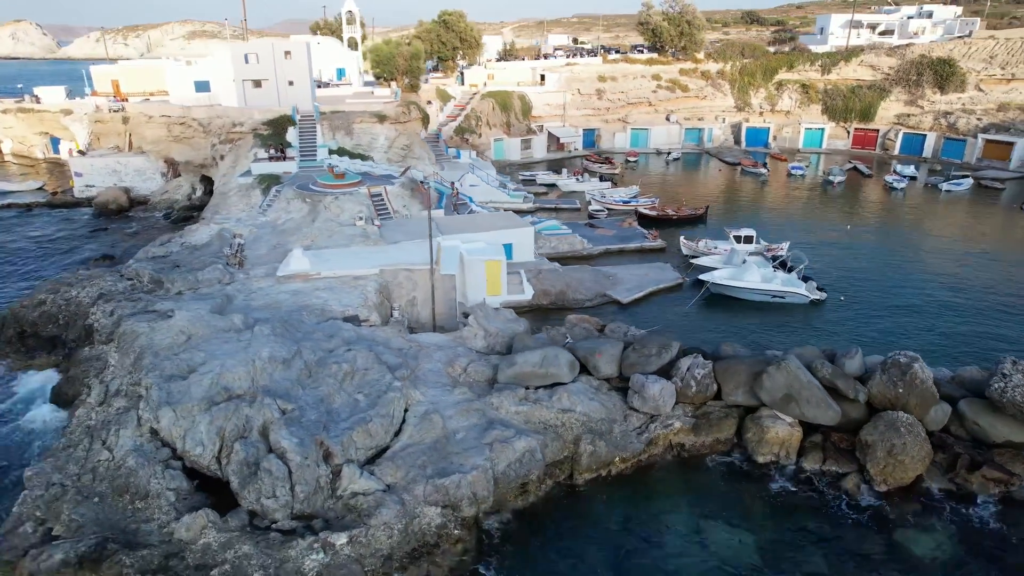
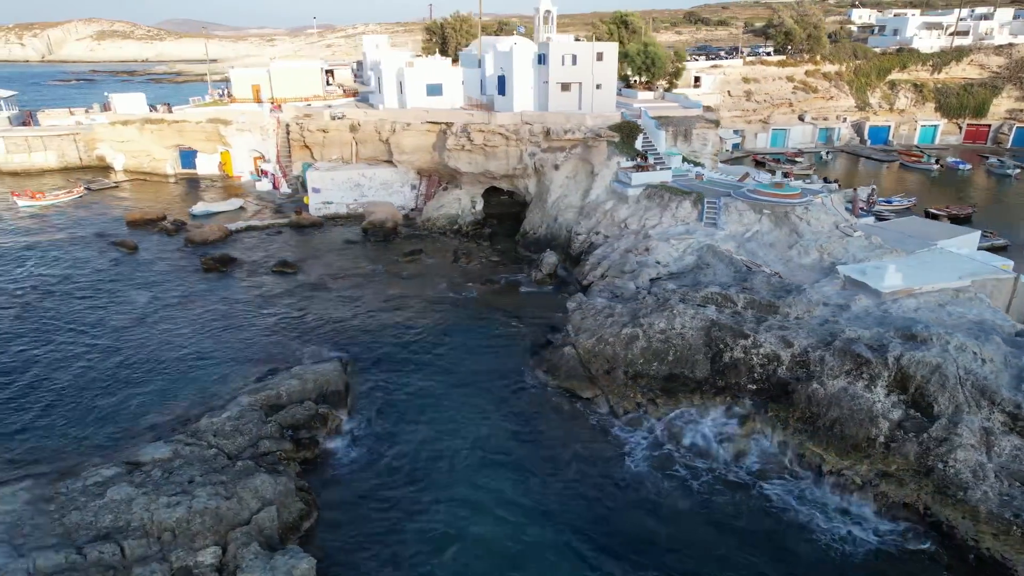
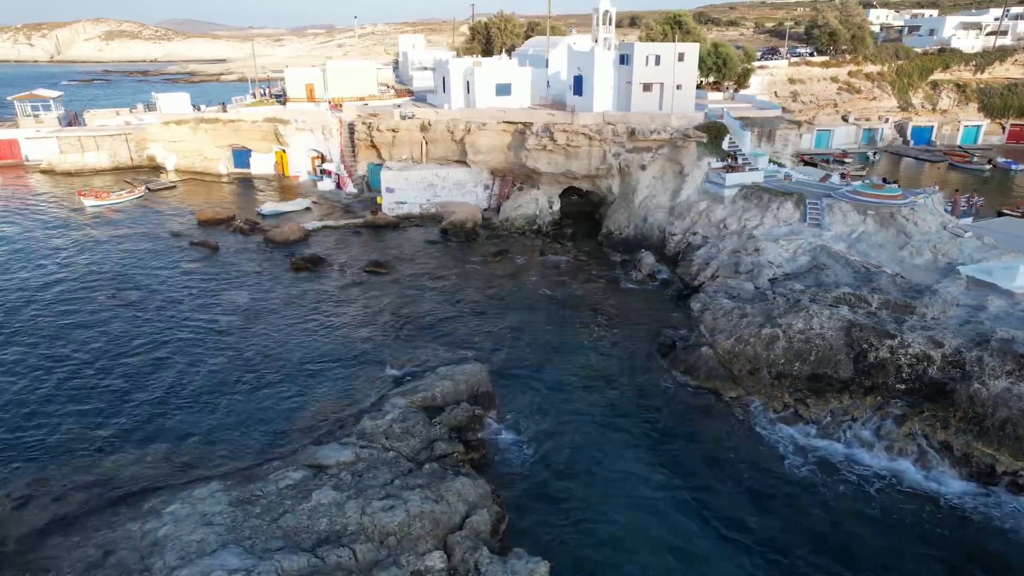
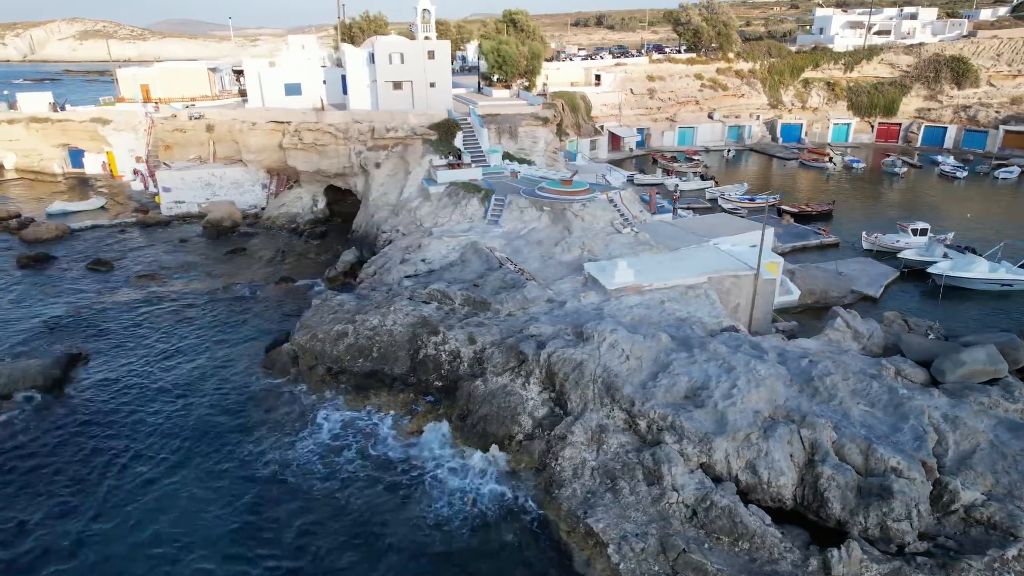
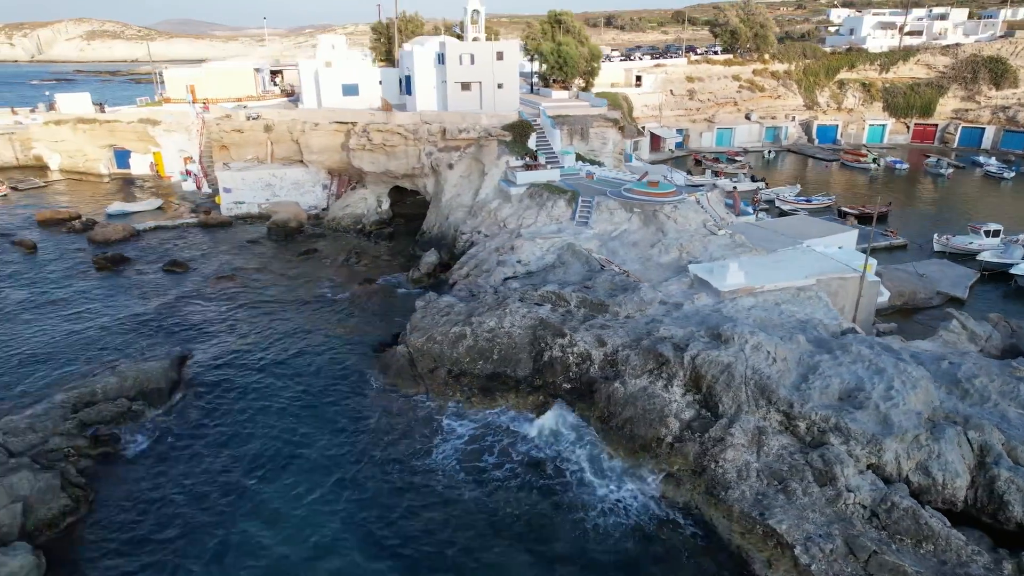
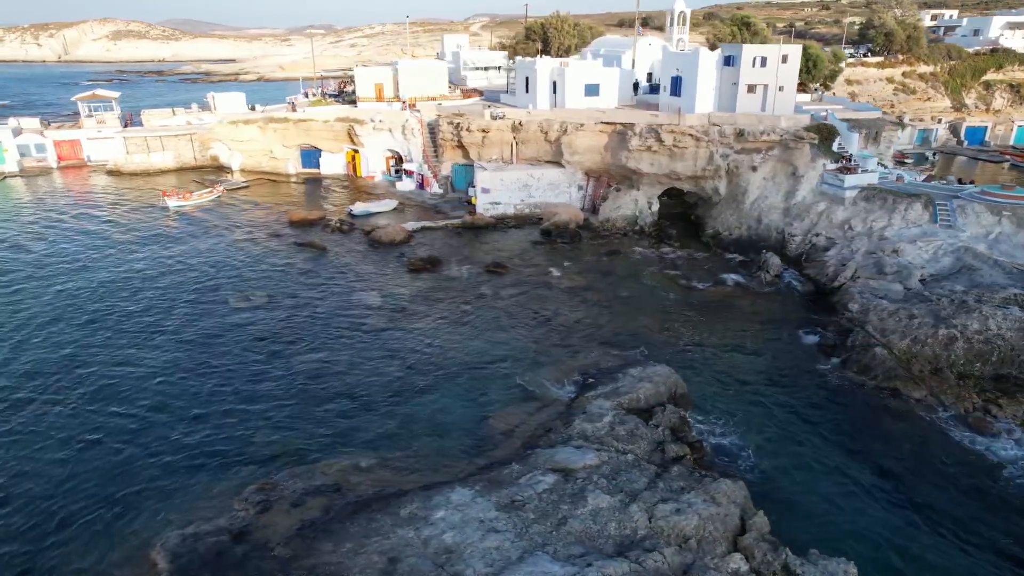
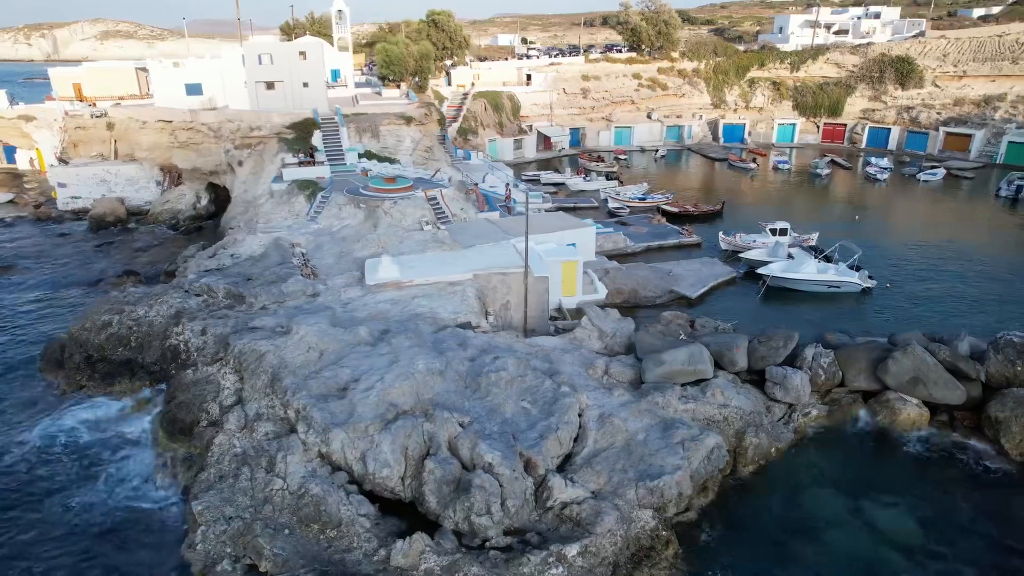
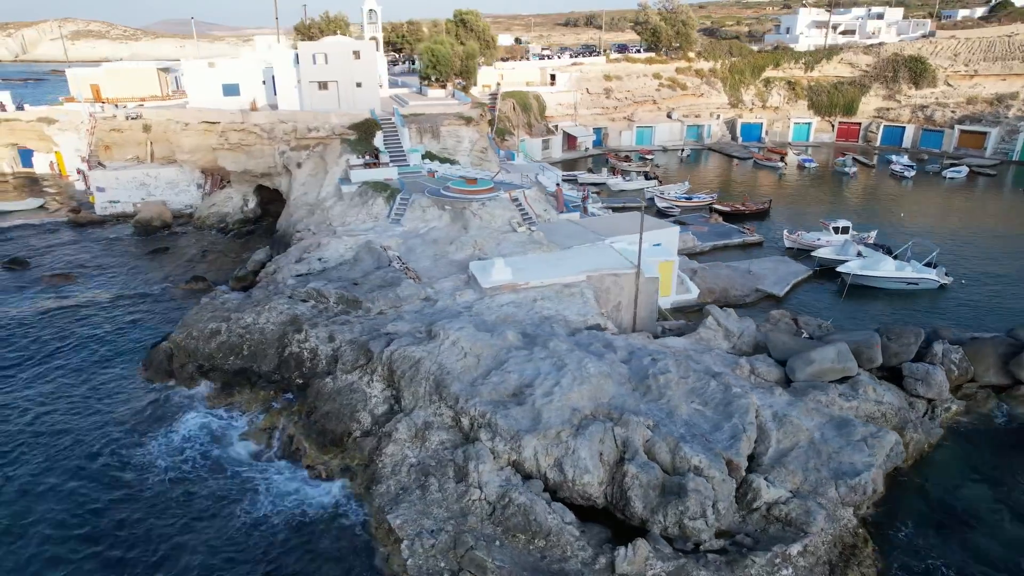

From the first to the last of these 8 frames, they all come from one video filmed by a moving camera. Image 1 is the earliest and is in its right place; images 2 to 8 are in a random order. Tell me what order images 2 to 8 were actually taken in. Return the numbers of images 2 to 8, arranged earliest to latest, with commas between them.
7, 8, 4, 5, 2, 3, 6
